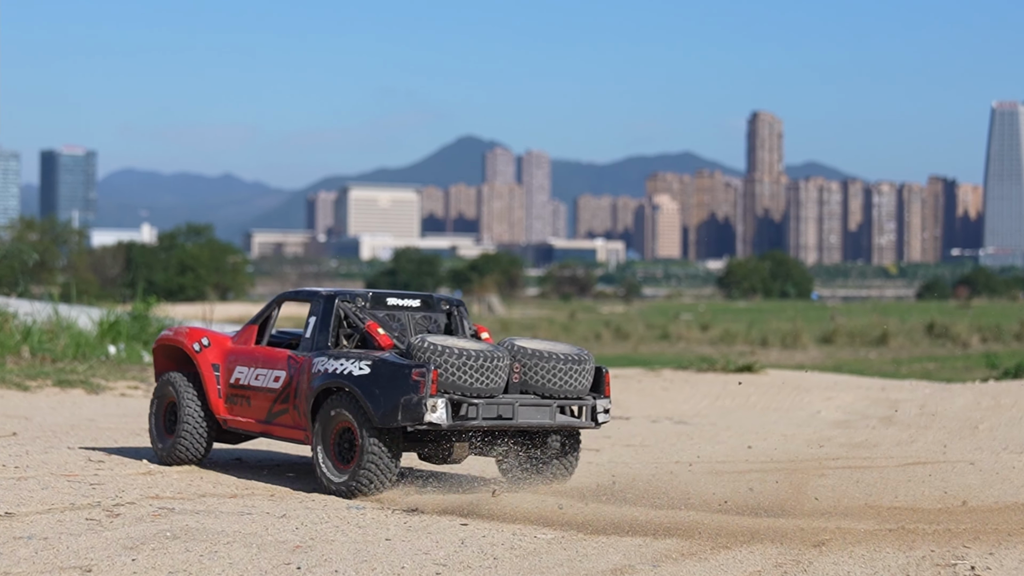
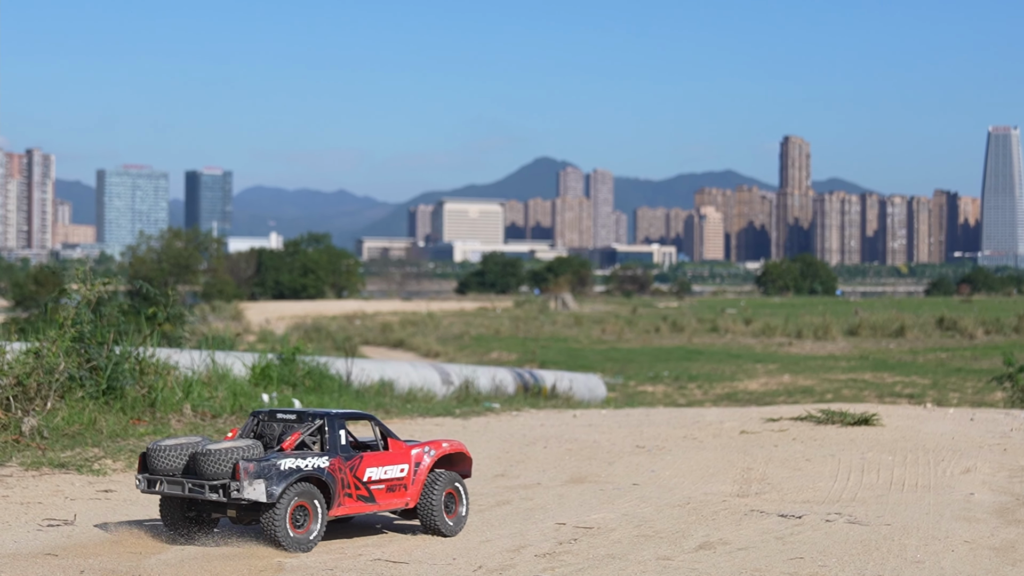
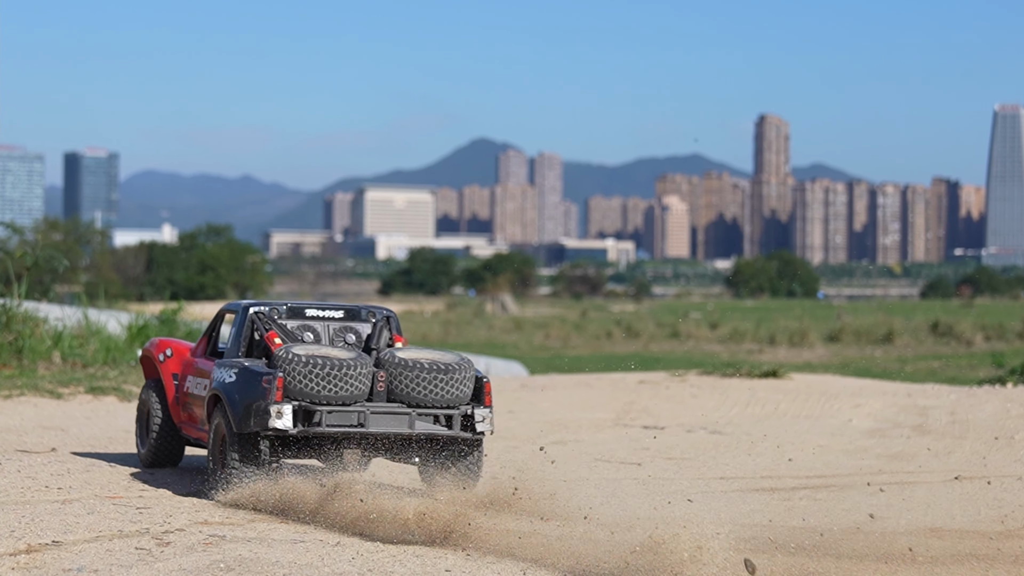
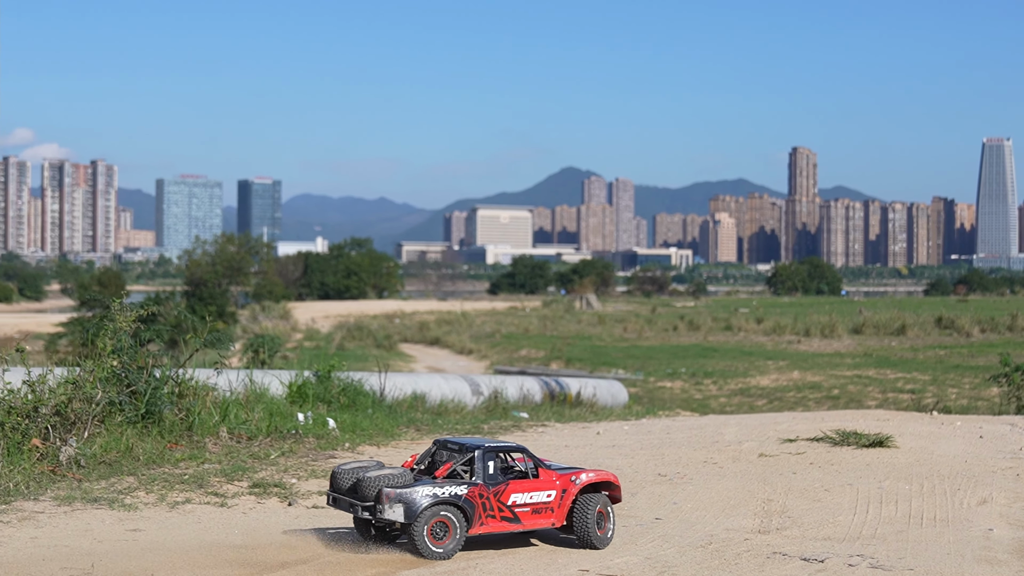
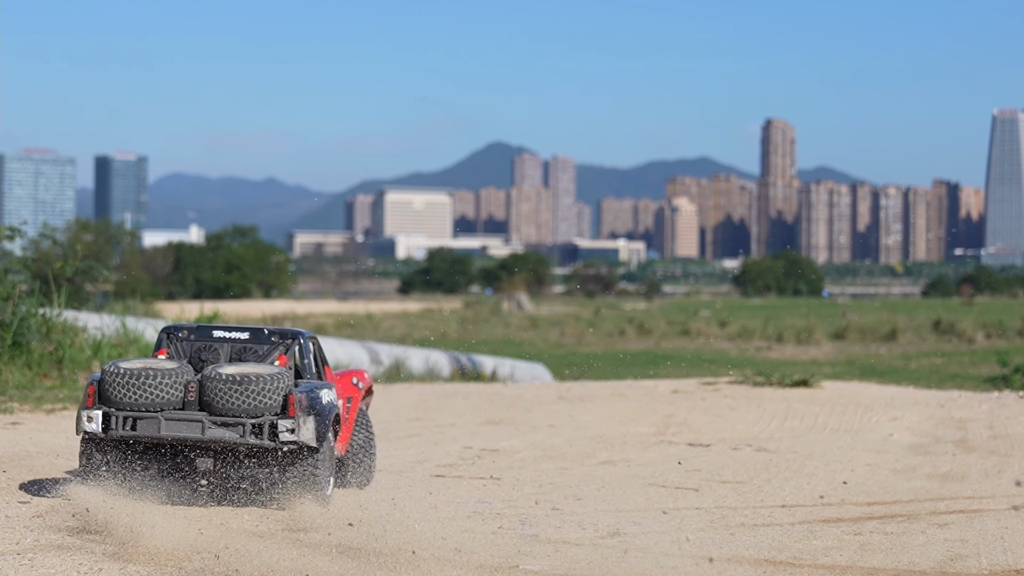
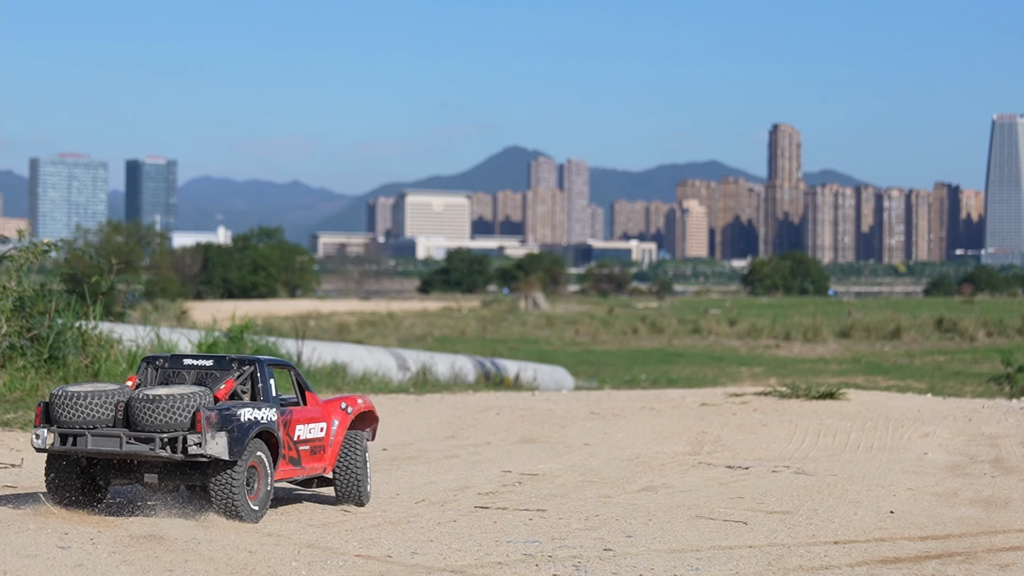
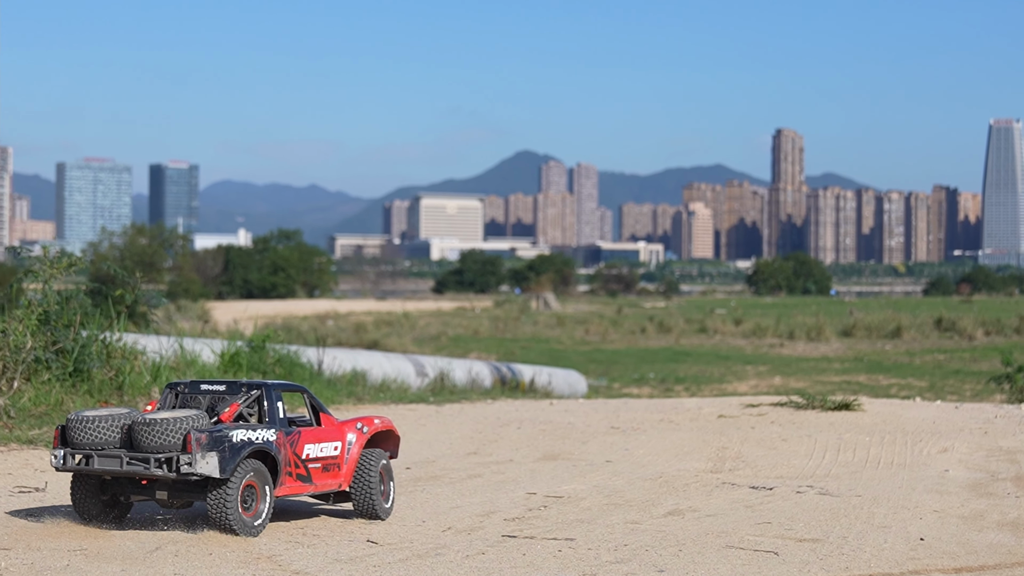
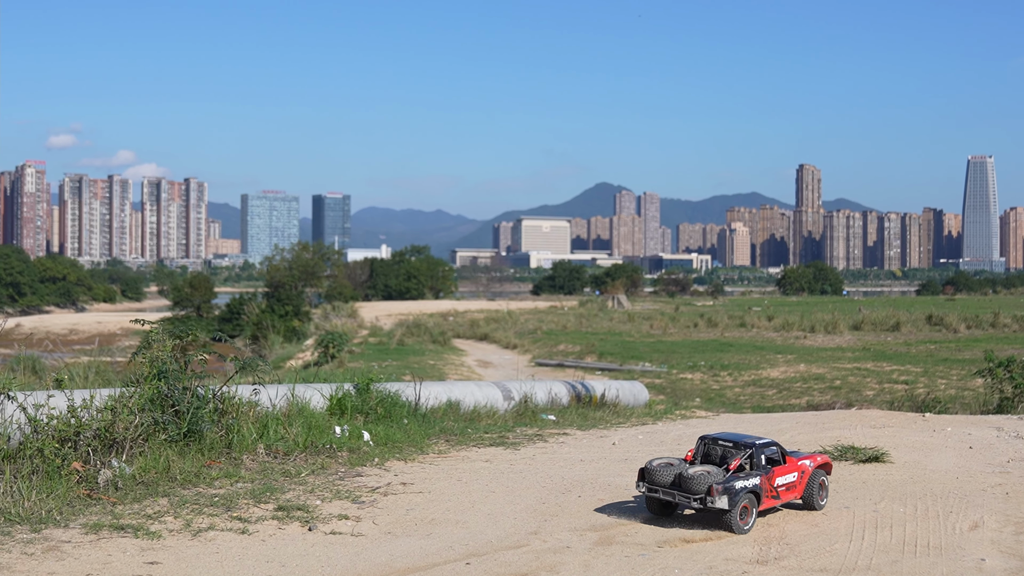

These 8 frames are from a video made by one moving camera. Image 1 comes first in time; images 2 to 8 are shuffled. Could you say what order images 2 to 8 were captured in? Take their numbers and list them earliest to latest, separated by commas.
3, 5, 6, 7, 2, 4, 8
